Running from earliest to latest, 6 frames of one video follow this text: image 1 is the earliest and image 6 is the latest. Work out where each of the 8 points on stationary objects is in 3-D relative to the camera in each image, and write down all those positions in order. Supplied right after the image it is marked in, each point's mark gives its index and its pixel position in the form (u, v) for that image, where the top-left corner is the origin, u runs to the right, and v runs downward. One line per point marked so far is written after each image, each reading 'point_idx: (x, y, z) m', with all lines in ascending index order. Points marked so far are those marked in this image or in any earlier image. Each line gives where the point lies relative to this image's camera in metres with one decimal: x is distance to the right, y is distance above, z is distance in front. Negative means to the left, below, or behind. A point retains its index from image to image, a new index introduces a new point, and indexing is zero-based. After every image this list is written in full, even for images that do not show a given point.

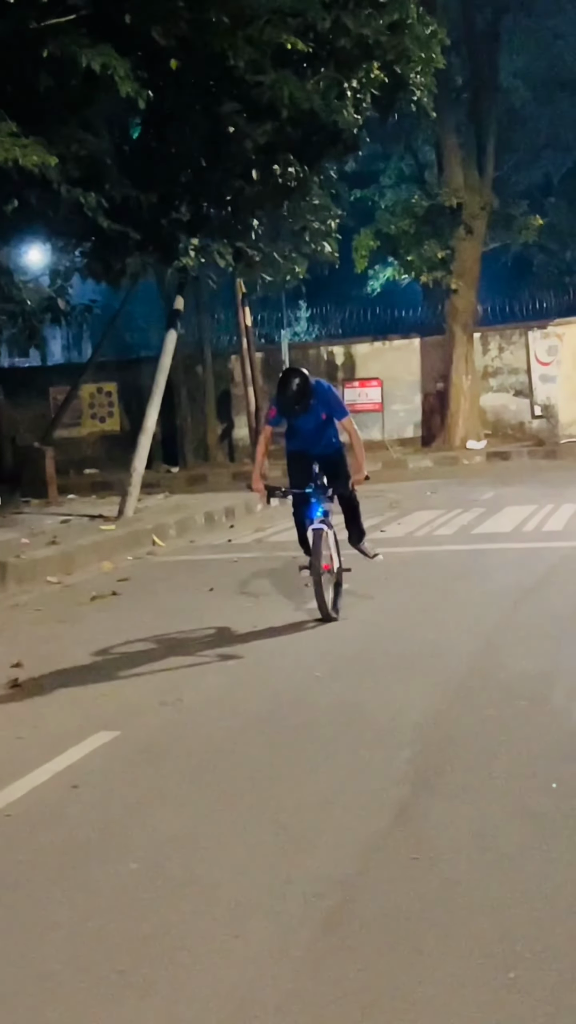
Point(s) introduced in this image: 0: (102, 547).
0: (-1.2, -0.2, +14.1) m
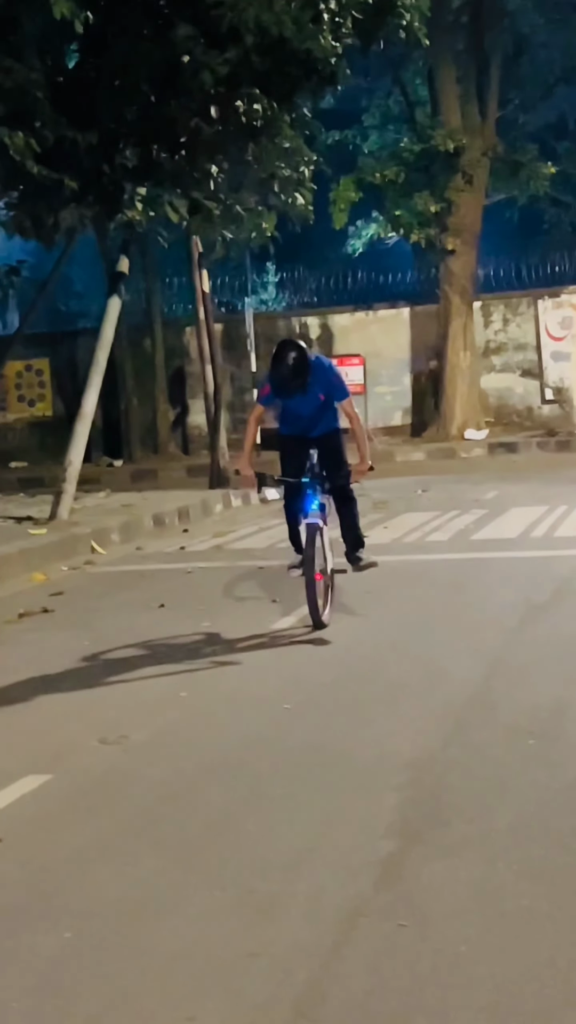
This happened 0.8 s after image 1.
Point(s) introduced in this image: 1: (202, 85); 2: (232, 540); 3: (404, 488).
0: (-1.4, -0.2, +11.9) m
1: (-0.4, +2.2, +11.4) m
2: (-0.3, -0.2, +12.5) m
3: (+0.7, +0.1, +14.2) m
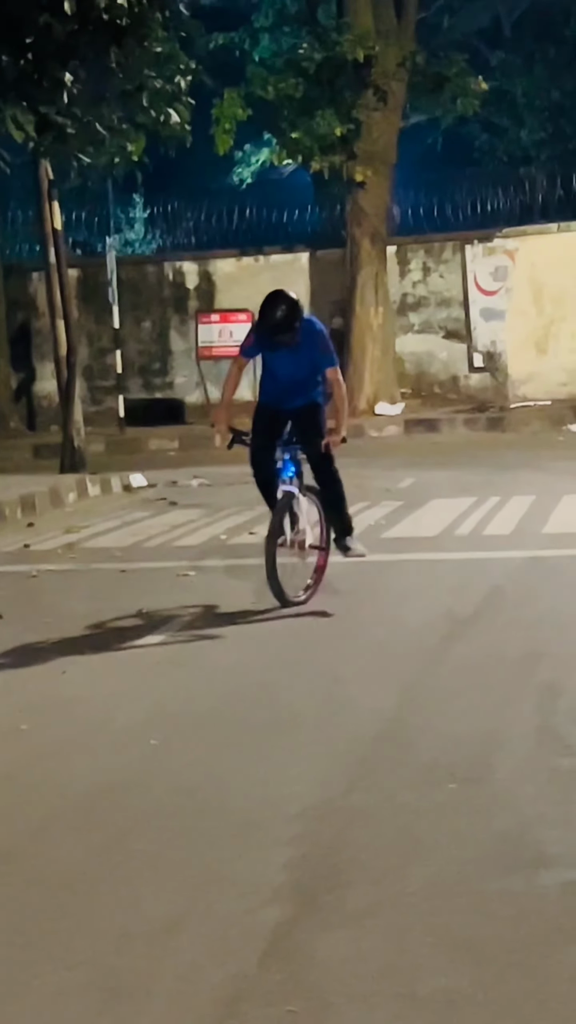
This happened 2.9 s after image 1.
0: (-1.9, -0.2, +9.5) m
1: (-1.0, +2.3, +9.1) m
2: (-0.9, -0.1, +10.3) m
3: (0.0, +0.2, +12.0) m
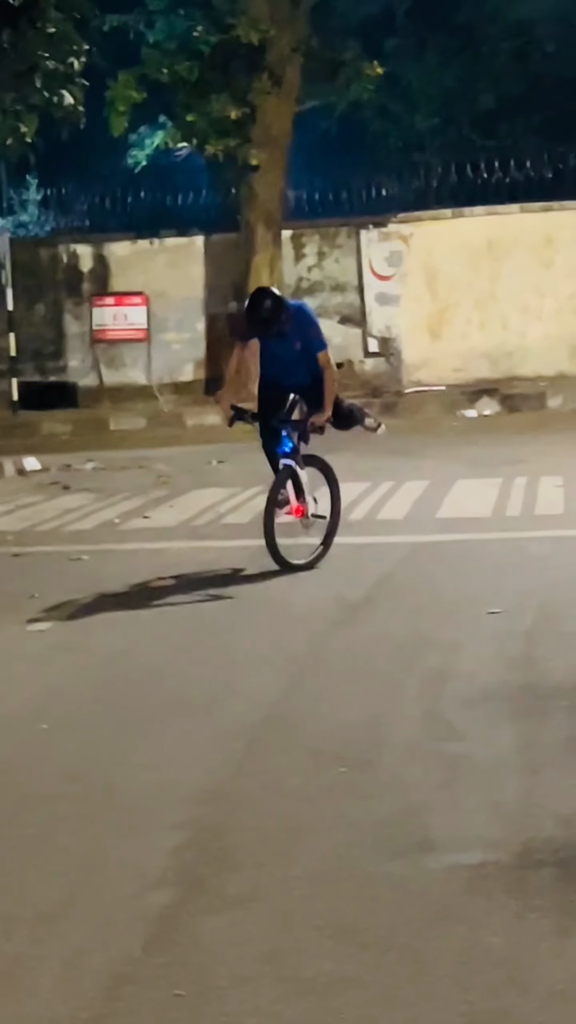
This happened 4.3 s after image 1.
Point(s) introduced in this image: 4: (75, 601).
0: (-2.4, -0.1, +9.4) m
1: (-1.4, +2.3, +9.1) m
2: (-1.4, 0.0, +10.2) m
3: (-0.6, +0.3, +12.0) m
4: (-0.8, -0.3, +8.5) m
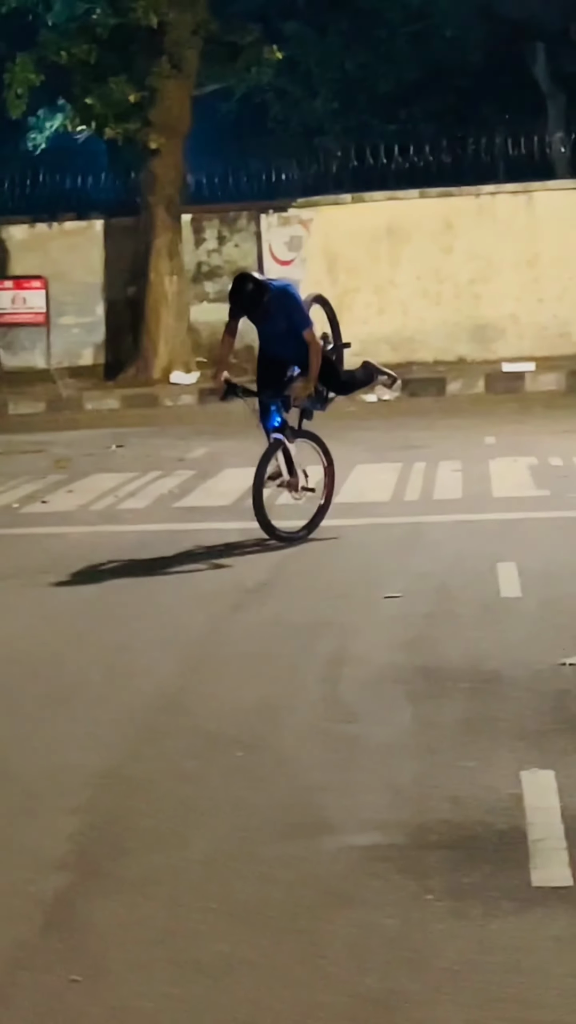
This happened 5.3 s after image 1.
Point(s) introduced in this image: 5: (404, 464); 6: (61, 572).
0: (-2.8, 0.0, +9.3) m
1: (-1.8, +2.4, +9.0) m
2: (-1.9, 0.0, +10.1) m
3: (-1.1, +0.3, +11.9) m
4: (-1.2, -0.3, +8.5) m
5: (+0.6, +0.2, +11.0) m
6: (-0.9, -0.2, +8.7) m
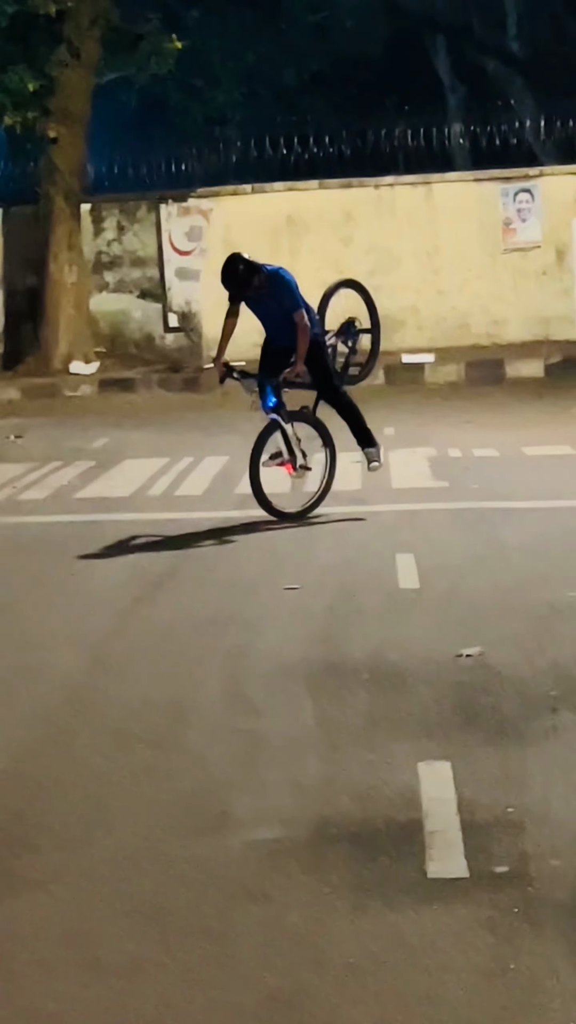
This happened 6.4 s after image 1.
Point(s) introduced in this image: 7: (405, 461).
0: (-3.3, 0.0, +9.2) m
1: (-2.2, +2.4, +8.9) m
2: (-2.3, +0.1, +10.0) m
3: (-1.6, +0.4, +11.9) m
4: (-1.6, -0.3, +8.4) m
5: (+0.1, +0.3, +11.0) m
6: (-1.3, -0.2, +8.7) m
7: (+0.6, +0.3, +10.7) m
